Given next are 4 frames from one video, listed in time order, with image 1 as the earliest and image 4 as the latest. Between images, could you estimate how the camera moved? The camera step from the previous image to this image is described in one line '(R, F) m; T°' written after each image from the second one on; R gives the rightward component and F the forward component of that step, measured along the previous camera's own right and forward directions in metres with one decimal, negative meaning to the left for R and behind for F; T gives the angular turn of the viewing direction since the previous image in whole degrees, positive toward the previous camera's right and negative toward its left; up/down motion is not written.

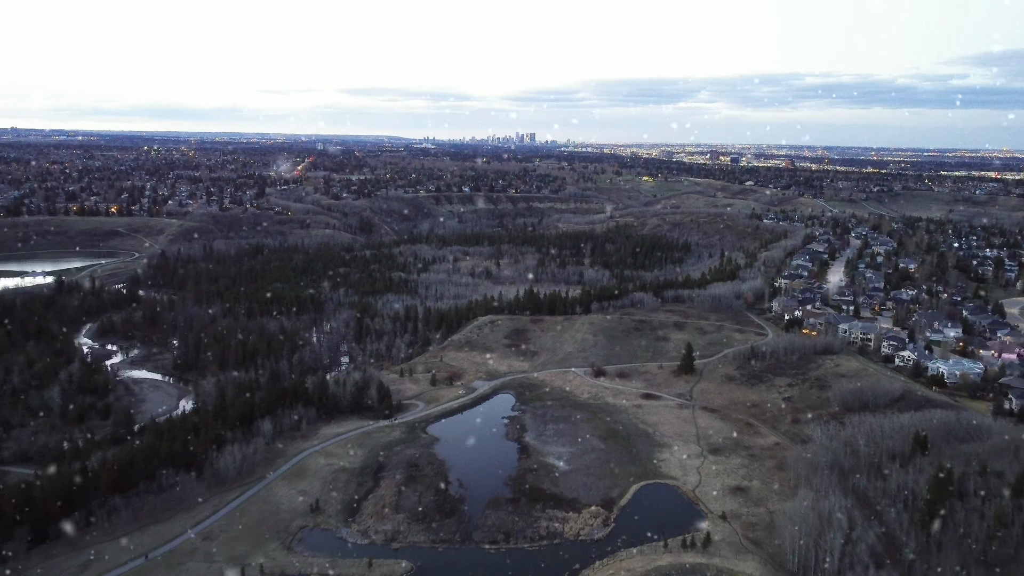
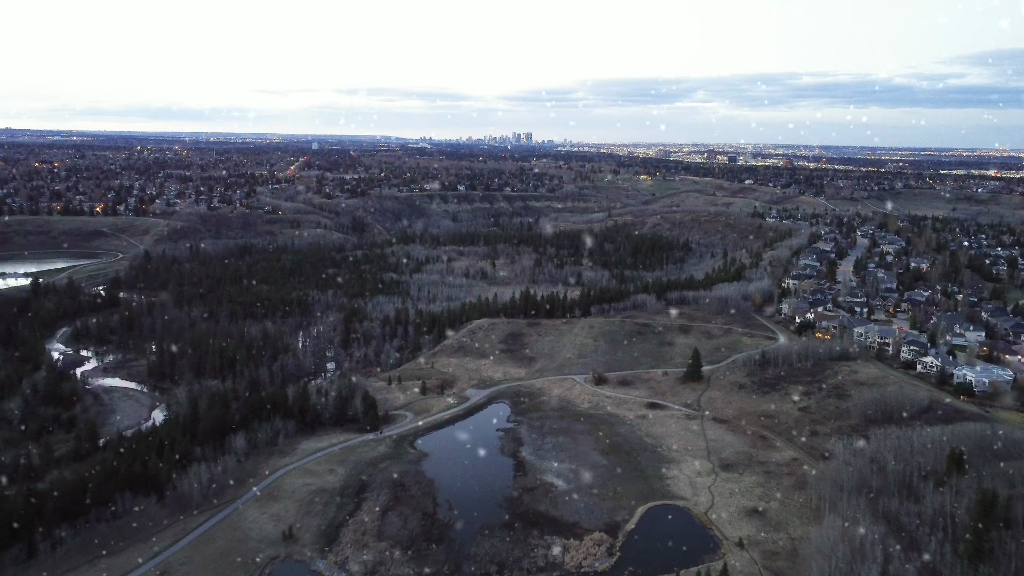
(+0.1, +2.7) m; 0°
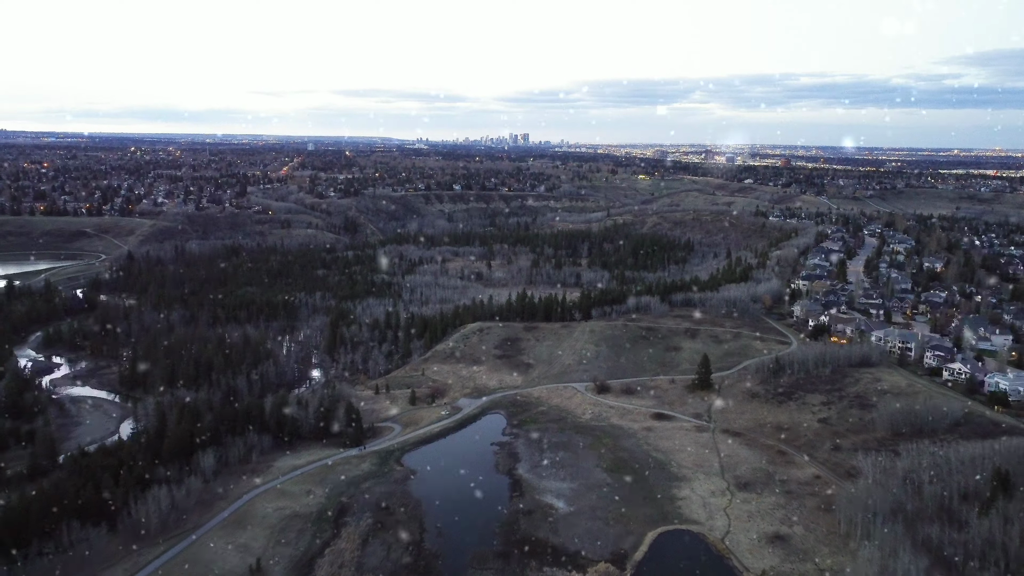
(+0.1, +2.8) m; 0°
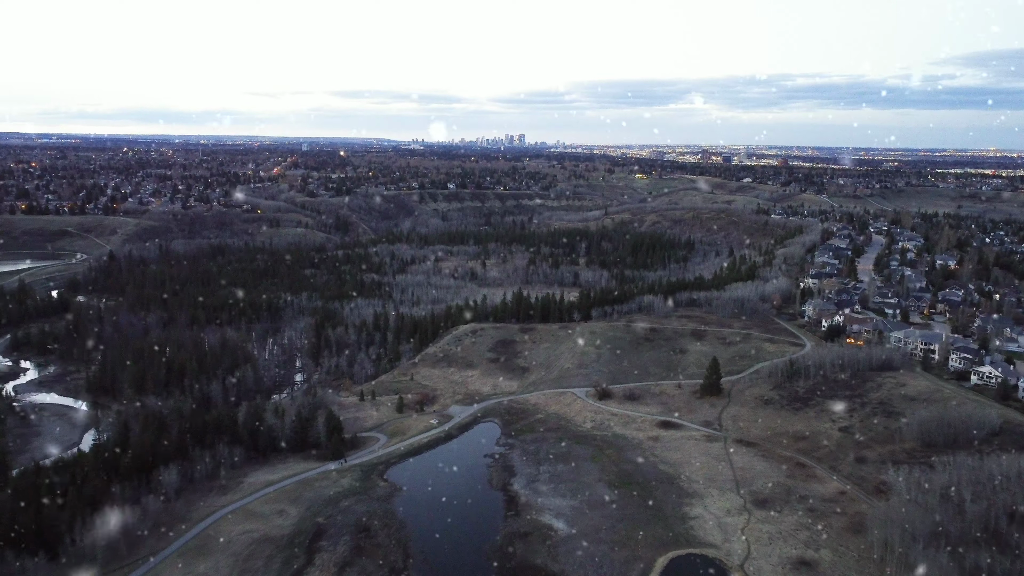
(+0.1, +2.7) m; 0°
